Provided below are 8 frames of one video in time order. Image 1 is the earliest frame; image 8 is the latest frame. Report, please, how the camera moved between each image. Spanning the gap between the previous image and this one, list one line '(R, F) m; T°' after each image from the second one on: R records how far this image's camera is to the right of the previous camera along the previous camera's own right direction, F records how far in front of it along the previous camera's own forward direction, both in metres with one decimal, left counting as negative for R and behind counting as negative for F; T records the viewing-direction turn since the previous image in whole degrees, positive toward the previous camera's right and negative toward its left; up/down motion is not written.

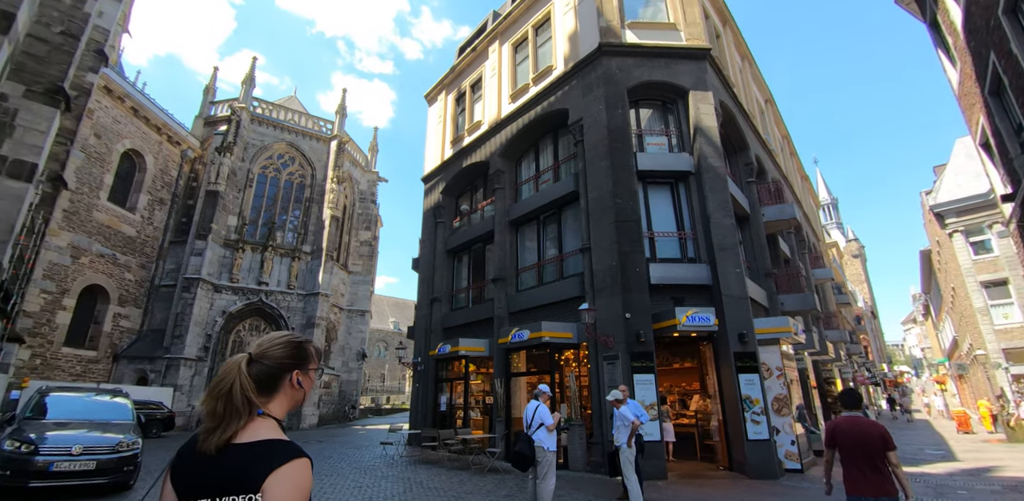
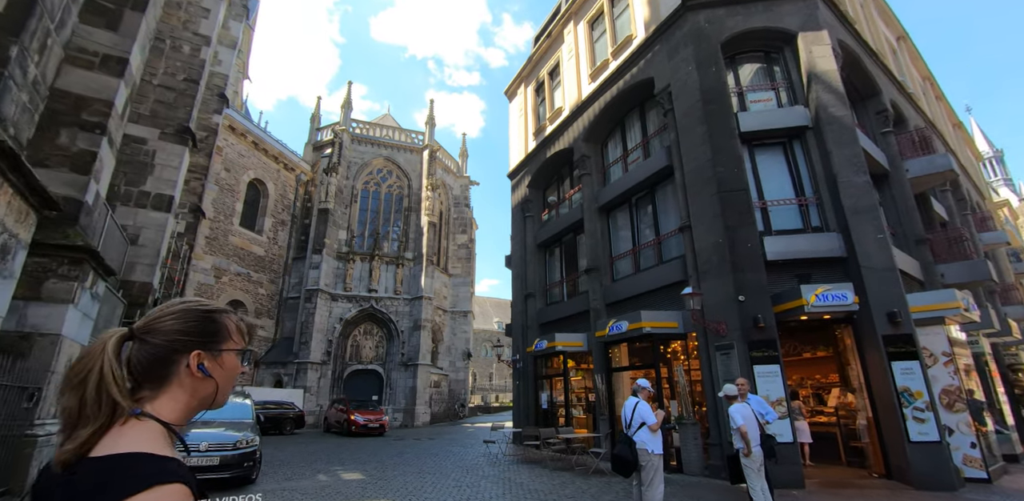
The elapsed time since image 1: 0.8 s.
(+0.2, +0.6) m; -12°
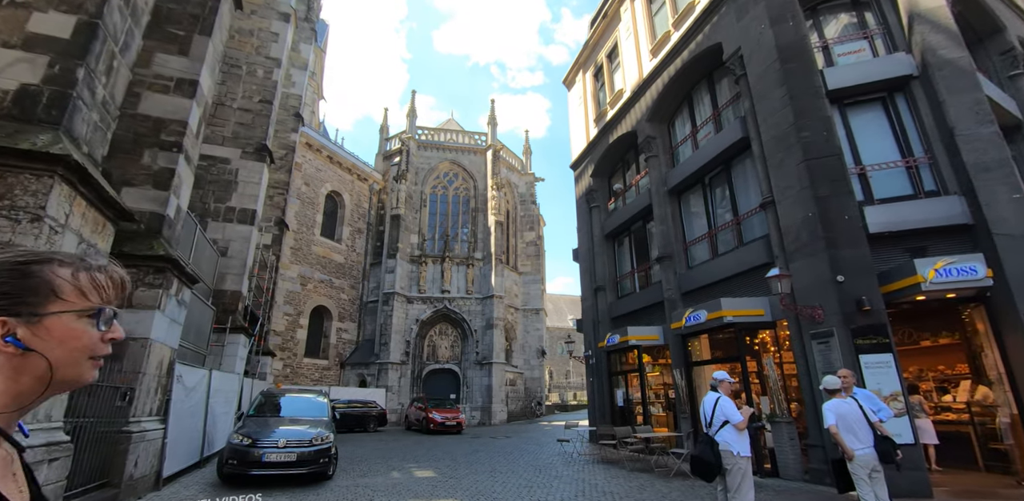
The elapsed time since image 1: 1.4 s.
(+0.2, +0.4) m; -9°
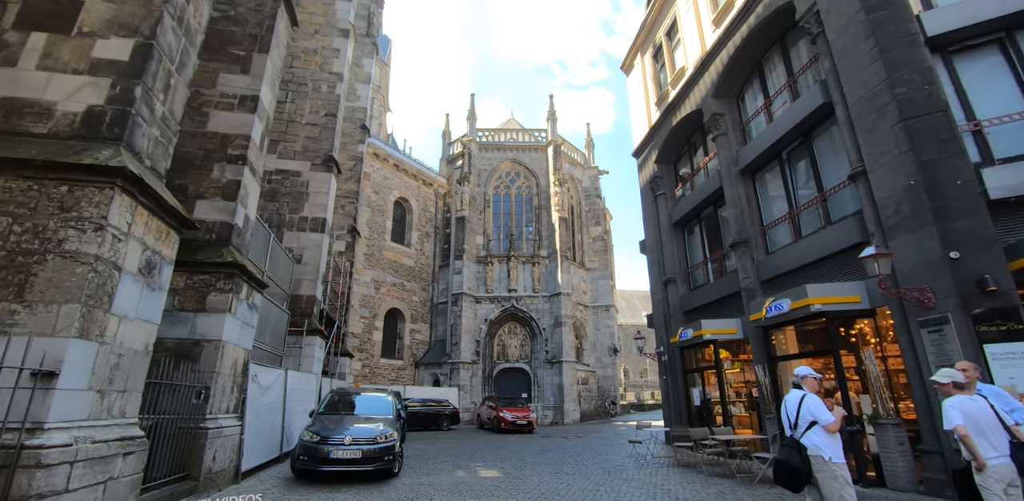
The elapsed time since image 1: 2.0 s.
(+0.3, +0.3) m; -9°
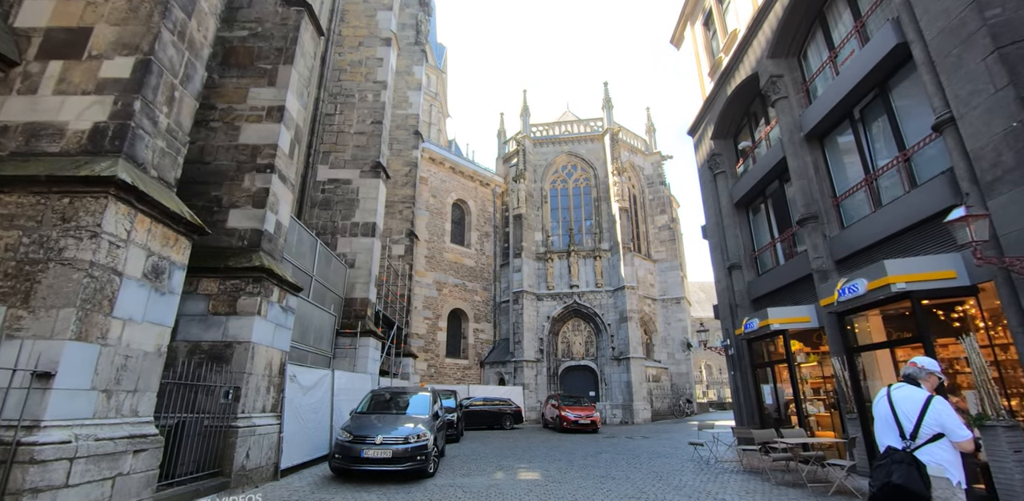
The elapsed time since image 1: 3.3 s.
(+0.9, +0.5) m; -9°
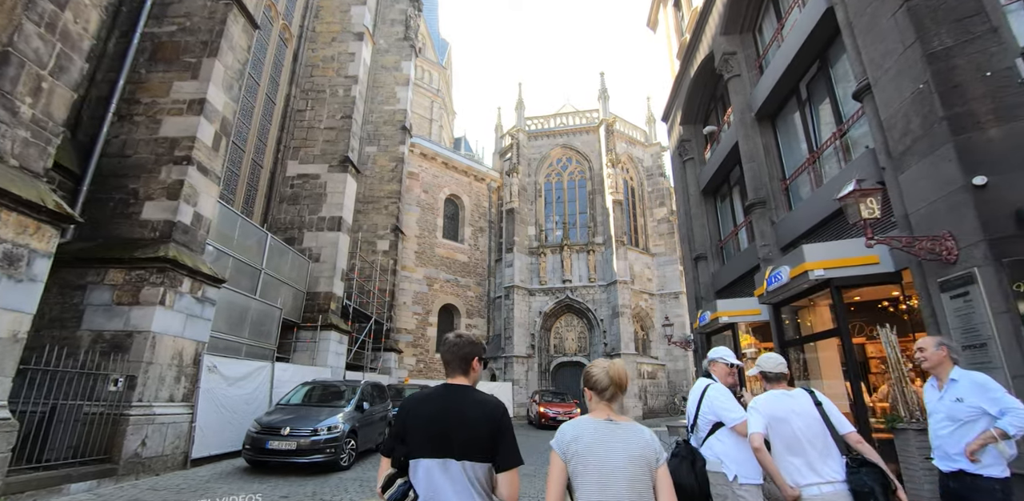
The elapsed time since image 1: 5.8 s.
(+2.0, +0.4) m; -4°
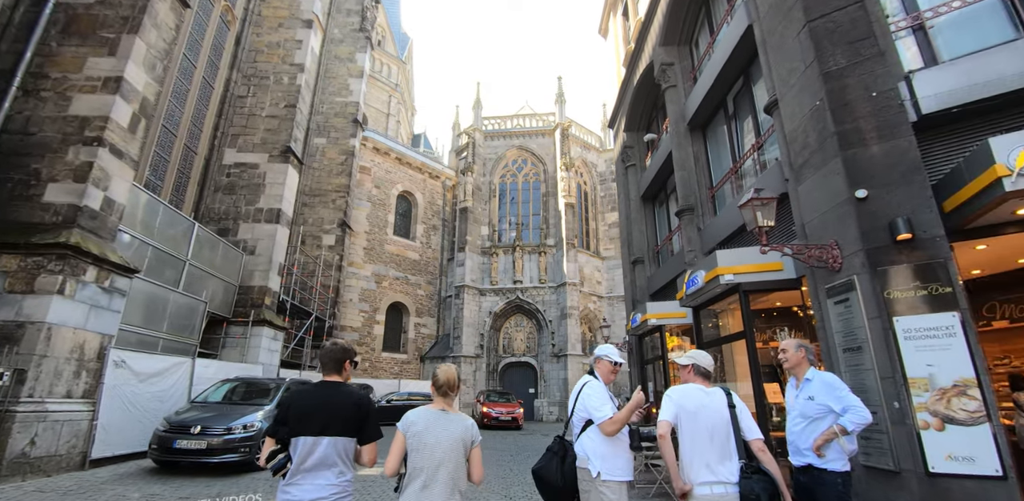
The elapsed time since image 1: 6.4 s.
(+0.5, 0.0) m; +4°
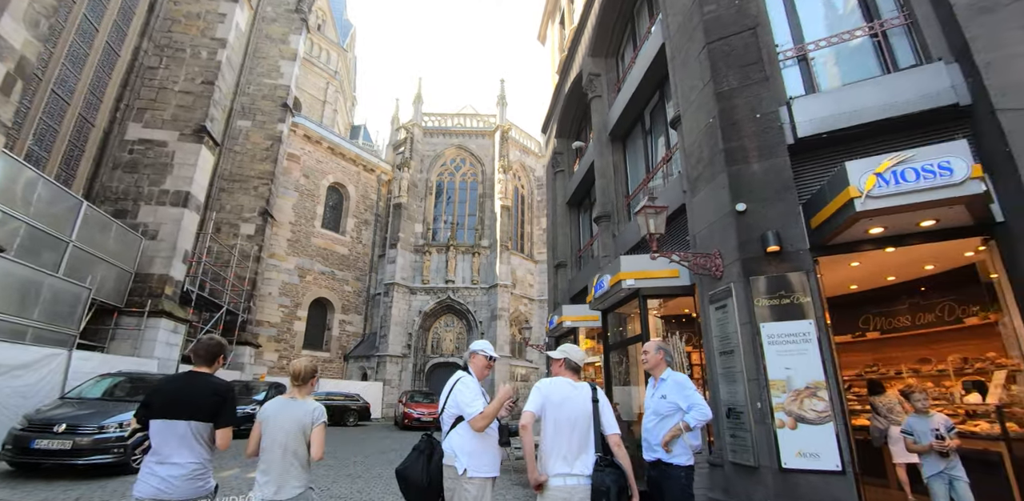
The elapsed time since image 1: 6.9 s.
(+0.4, 0.0) m; +7°
